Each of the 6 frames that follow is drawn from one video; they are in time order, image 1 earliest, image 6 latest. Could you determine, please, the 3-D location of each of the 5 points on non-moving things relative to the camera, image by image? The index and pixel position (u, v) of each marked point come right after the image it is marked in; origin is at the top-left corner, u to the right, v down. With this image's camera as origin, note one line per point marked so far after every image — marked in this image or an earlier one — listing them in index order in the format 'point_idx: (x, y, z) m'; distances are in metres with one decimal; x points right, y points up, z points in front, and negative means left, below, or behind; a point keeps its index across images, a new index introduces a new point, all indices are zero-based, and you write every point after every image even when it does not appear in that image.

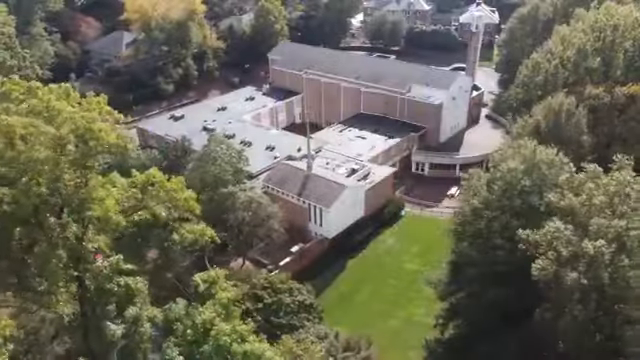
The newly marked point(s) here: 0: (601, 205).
0: (+9.4, -0.8, +20.0) m
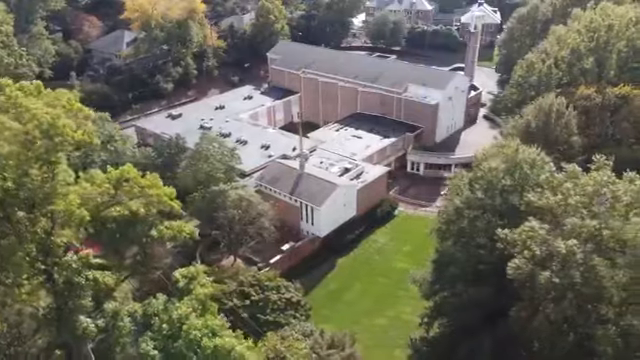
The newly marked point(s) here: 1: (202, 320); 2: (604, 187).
0: (+8.6, -0.8, +20.0) m
1: (-3.7, -4.2, +17.9) m
2: (+9.5, -0.2, +19.9) m
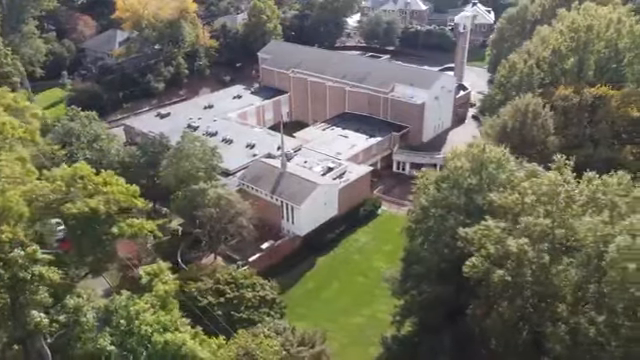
0: (+7.2, -0.8, +20.2) m
1: (-5.1, -4.2, +18.2) m
2: (+8.1, -0.2, +20.1) m
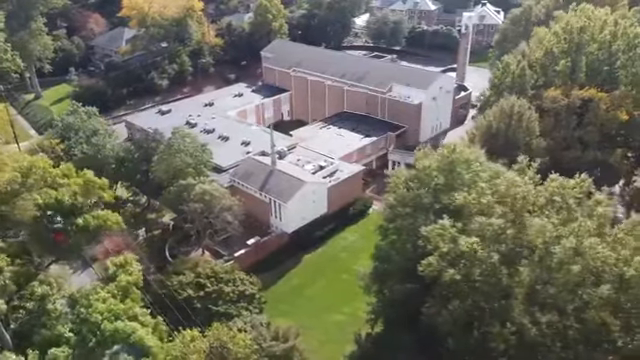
0: (+5.7, -0.8, +20.2) m
1: (-6.7, -3.9, +18.8) m
2: (+6.7, -0.3, +20.1) m
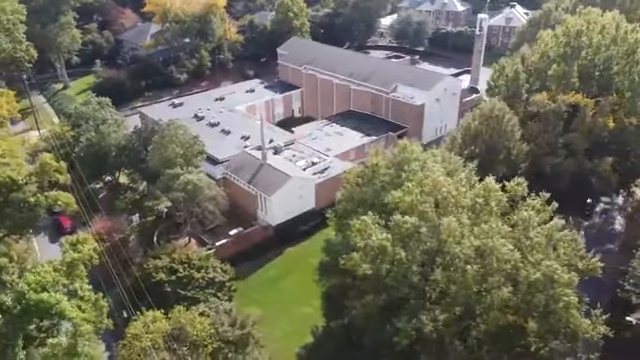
0: (+3.1, -0.8, +20.5) m
1: (-9.5, -3.3, +20.3) m
2: (+4.1, -0.3, +20.3) m
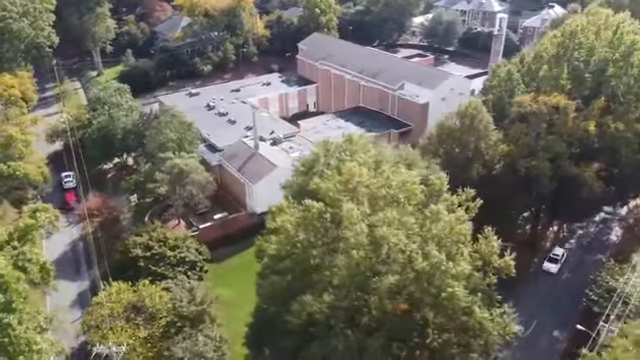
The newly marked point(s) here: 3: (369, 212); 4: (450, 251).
0: (+0.1, -0.3, +21.1) m
1: (-12.6, -2.2, +22.3) m
2: (+1.1, +0.1, +20.8) m
3: (+1.7, -1.1, +19.8) m
4: (+4.3, -2.3, +19.4) m
